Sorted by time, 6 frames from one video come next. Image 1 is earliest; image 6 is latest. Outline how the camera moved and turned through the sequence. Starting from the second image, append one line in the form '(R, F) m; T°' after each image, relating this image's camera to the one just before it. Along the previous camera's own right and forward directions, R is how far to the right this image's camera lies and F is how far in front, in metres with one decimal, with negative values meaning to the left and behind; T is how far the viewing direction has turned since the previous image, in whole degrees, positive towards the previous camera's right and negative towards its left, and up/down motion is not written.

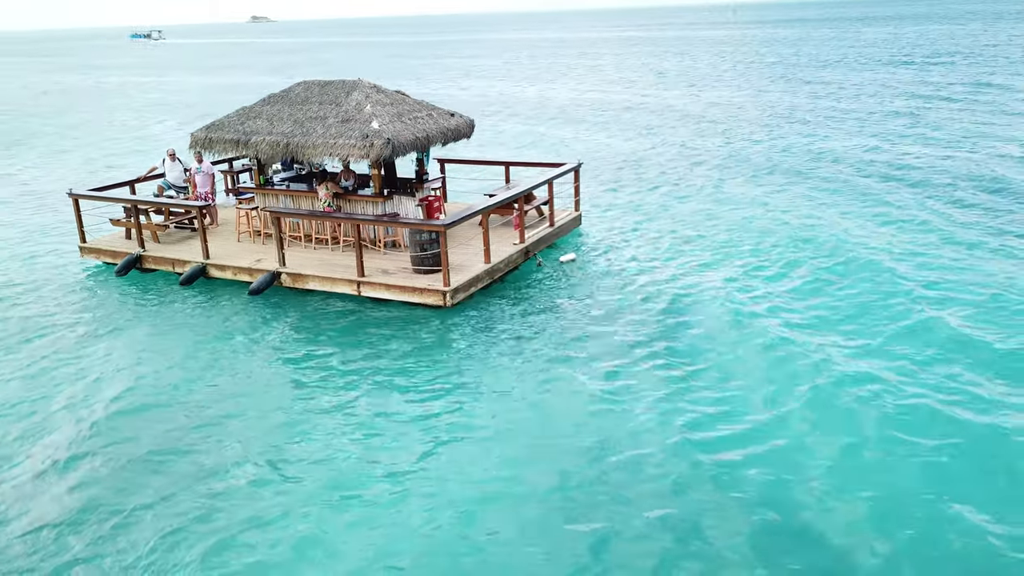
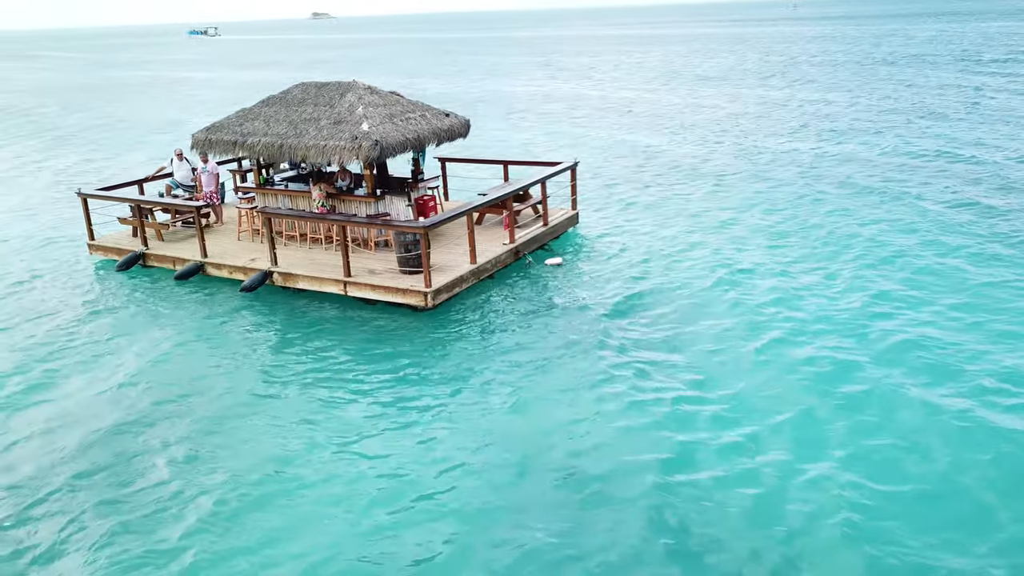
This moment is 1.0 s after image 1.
(+1.0, -0.1) m; -2°
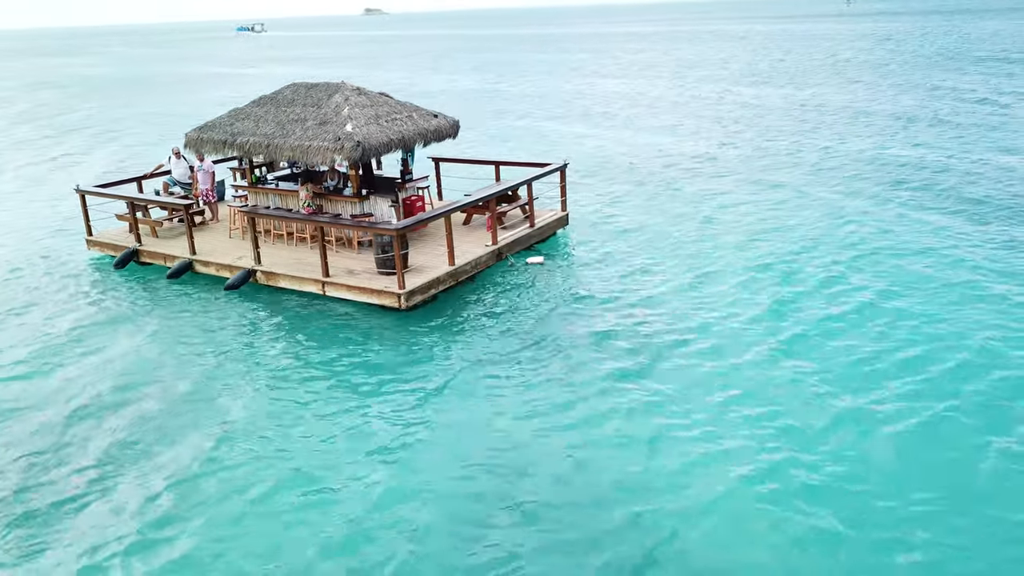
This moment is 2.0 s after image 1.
(+1.0, 0.0) m; -2°
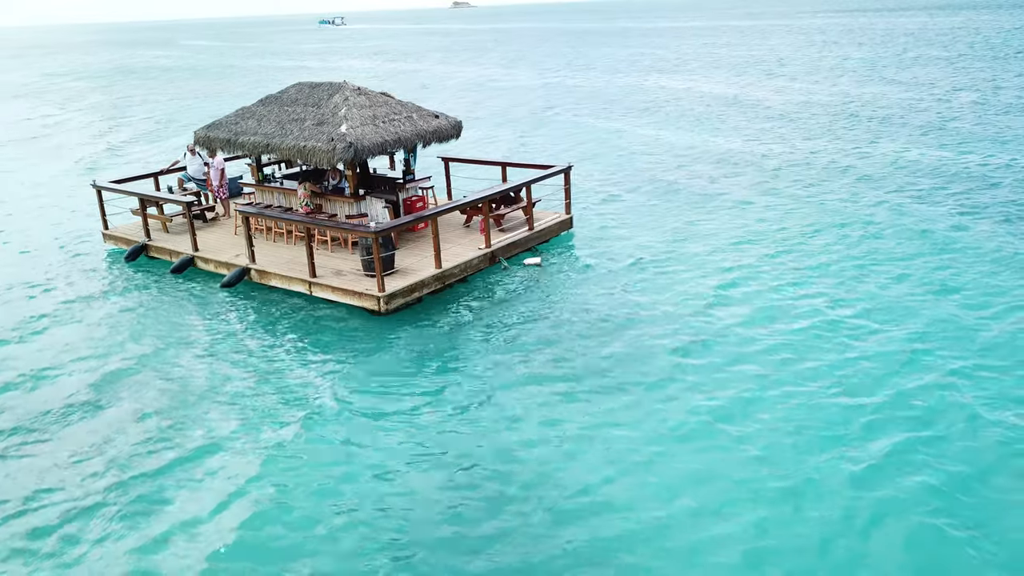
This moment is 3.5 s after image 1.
(+1.3, +0.2) m; -4°
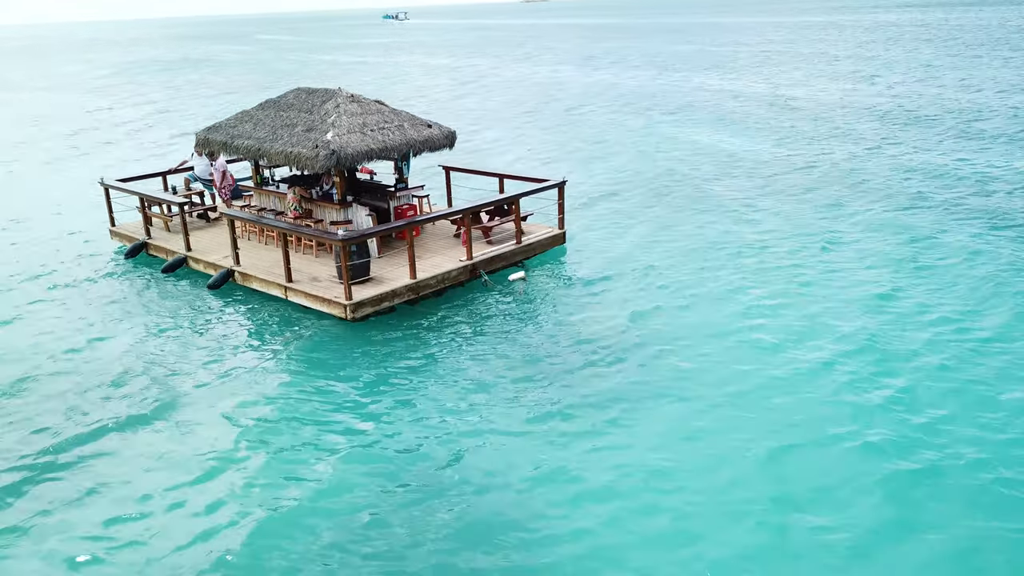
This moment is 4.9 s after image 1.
(+1.4, +0.1) m; -3°
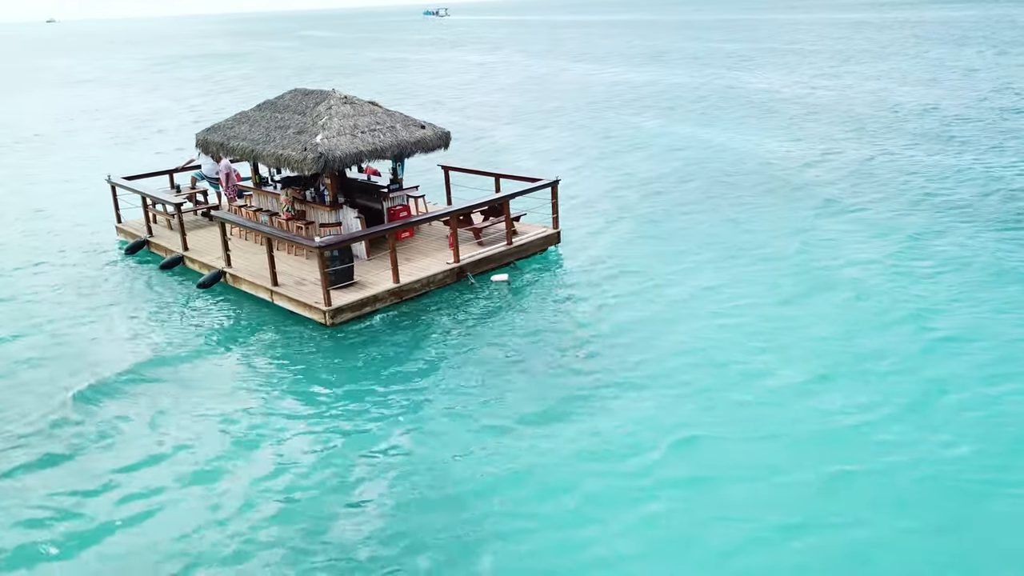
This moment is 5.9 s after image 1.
(+1.0, 0.0) m; -2°
